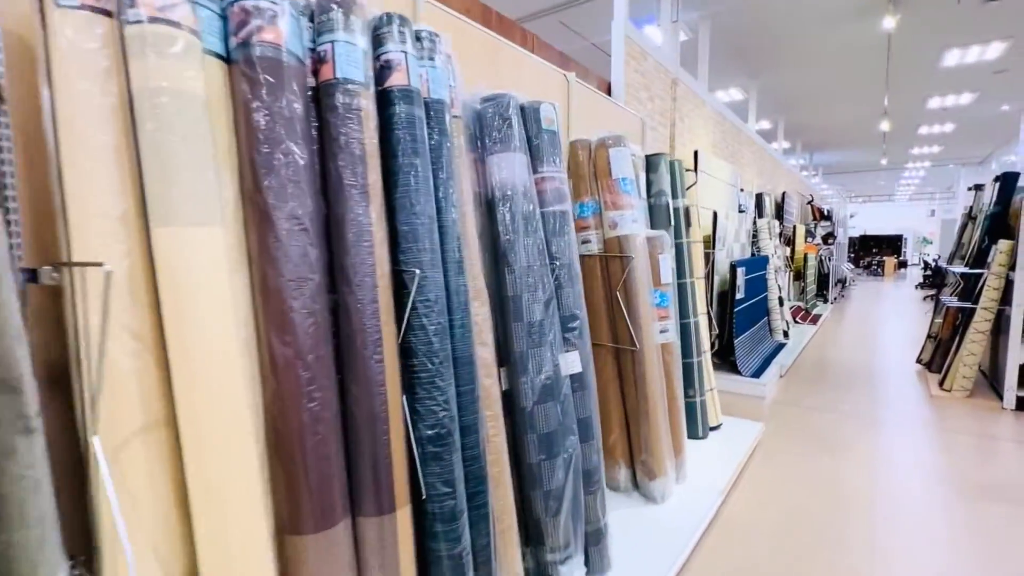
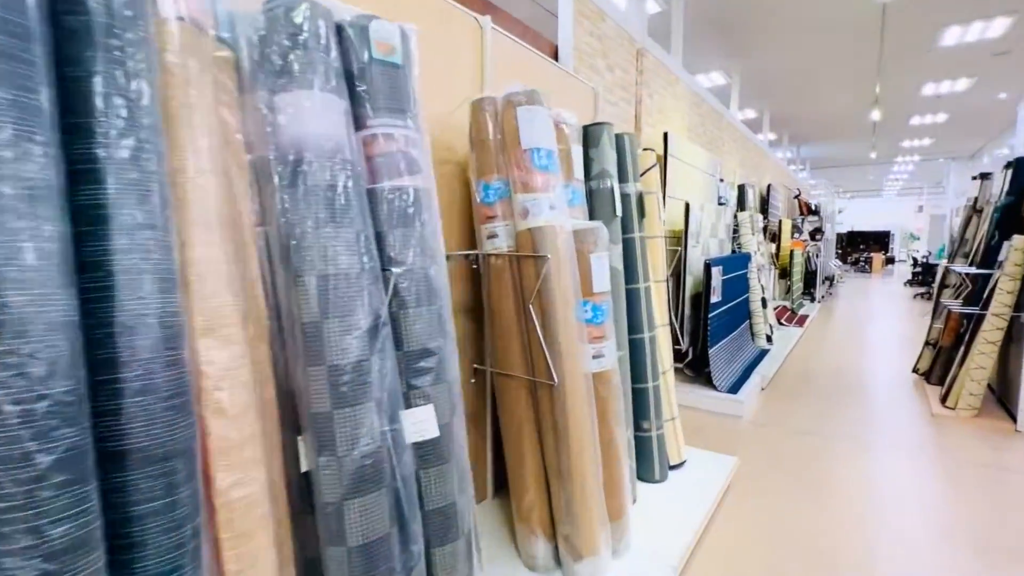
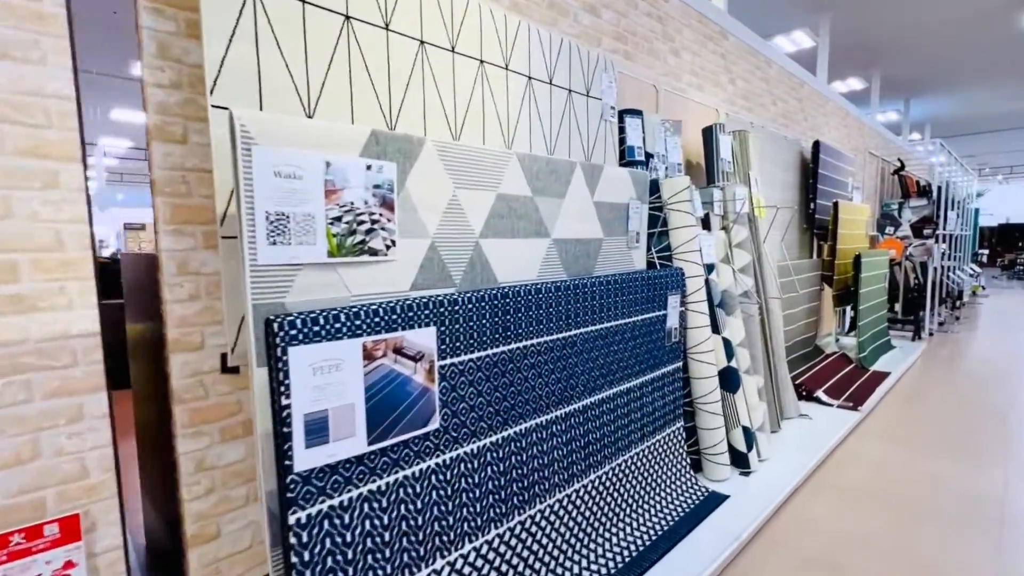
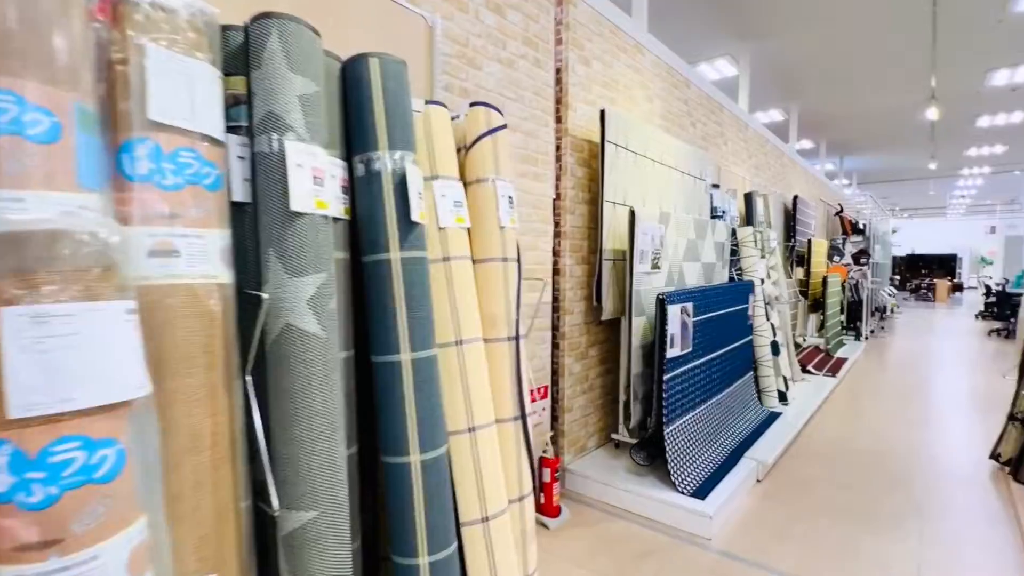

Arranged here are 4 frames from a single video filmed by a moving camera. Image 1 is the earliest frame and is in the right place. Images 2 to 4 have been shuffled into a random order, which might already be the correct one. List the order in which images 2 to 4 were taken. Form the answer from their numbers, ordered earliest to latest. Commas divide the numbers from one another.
2, 4, 3
